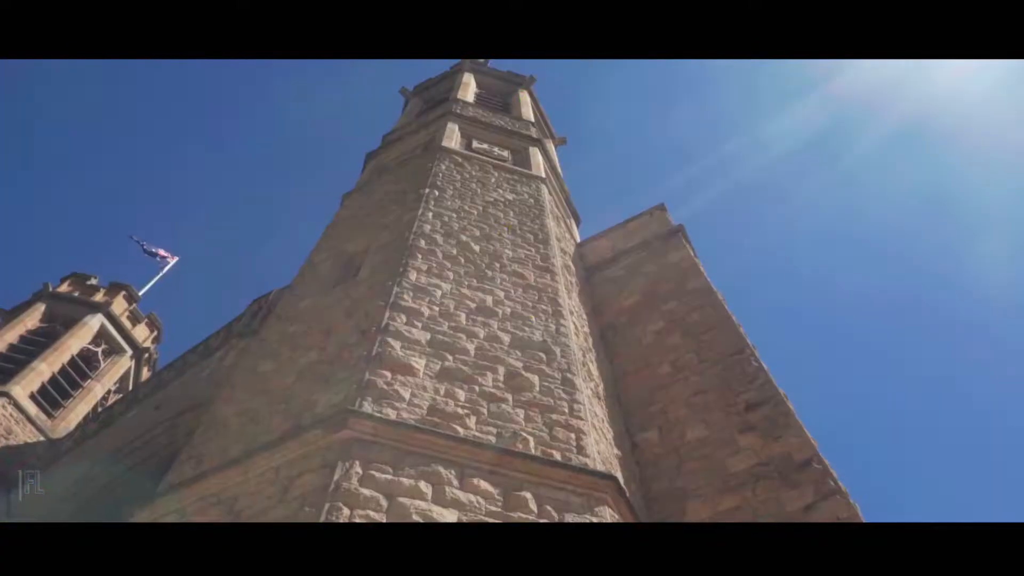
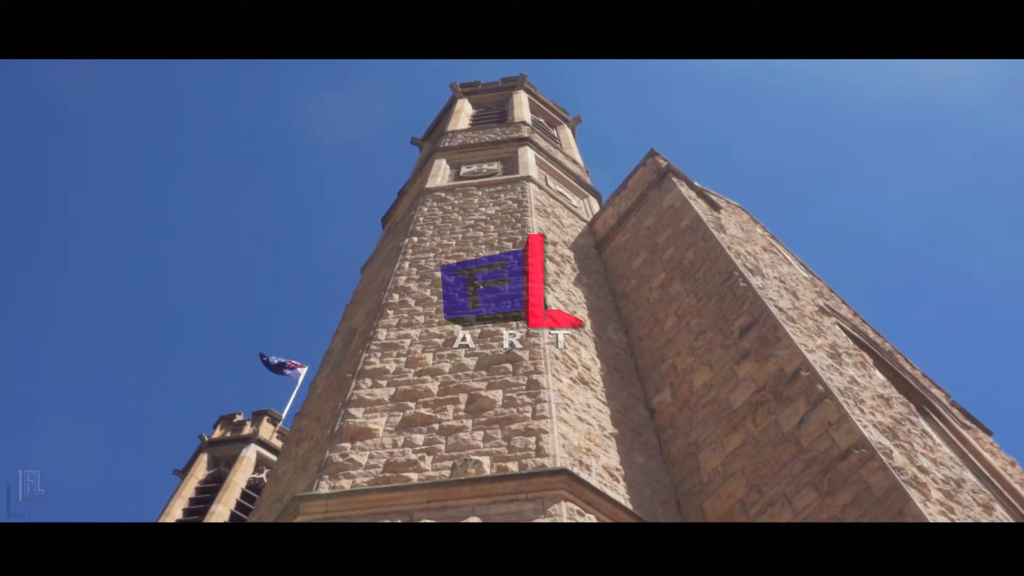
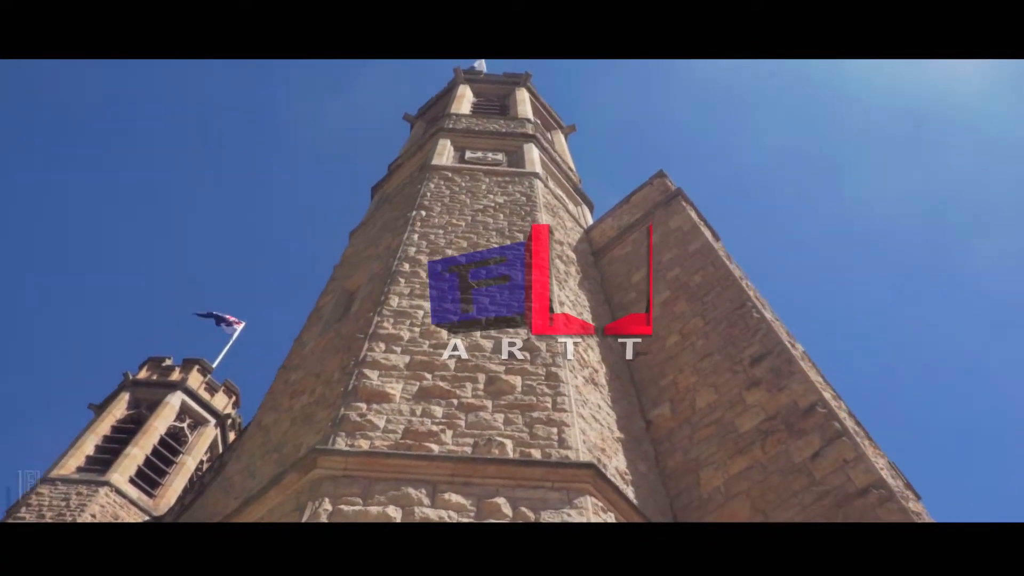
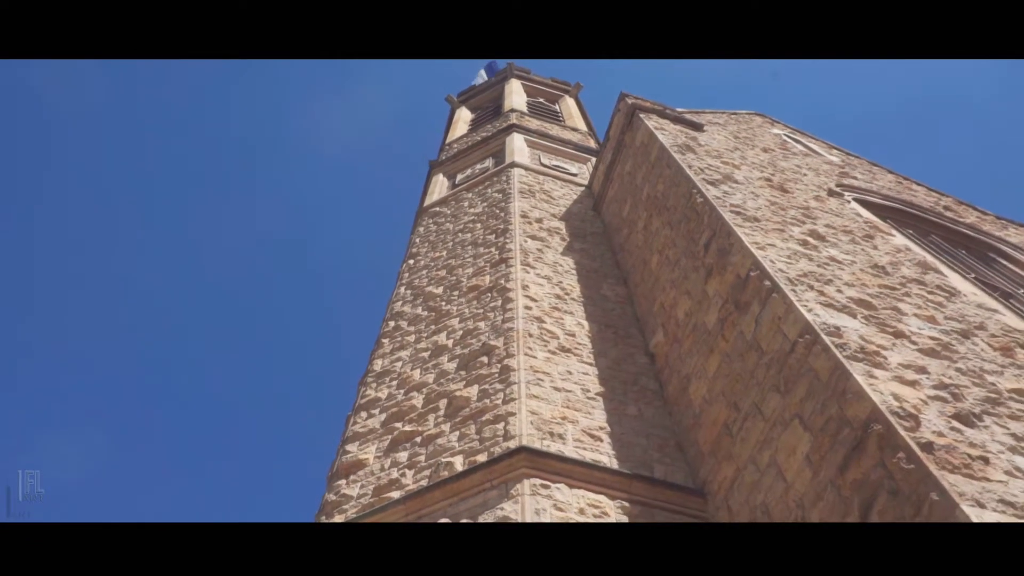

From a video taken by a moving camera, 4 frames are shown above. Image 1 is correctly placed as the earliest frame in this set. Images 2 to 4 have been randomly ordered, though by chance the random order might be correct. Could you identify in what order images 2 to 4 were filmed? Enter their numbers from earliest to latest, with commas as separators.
3, 2, 4
